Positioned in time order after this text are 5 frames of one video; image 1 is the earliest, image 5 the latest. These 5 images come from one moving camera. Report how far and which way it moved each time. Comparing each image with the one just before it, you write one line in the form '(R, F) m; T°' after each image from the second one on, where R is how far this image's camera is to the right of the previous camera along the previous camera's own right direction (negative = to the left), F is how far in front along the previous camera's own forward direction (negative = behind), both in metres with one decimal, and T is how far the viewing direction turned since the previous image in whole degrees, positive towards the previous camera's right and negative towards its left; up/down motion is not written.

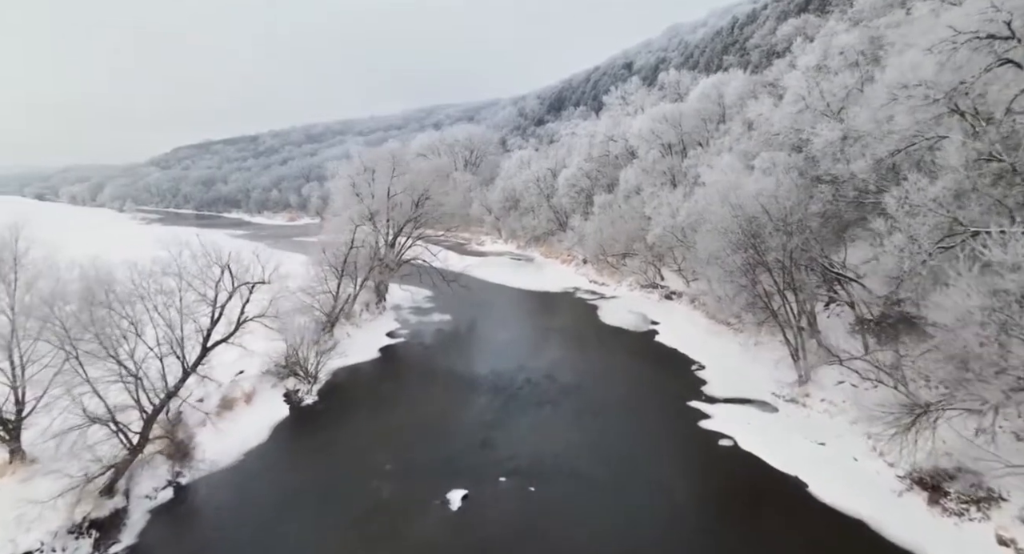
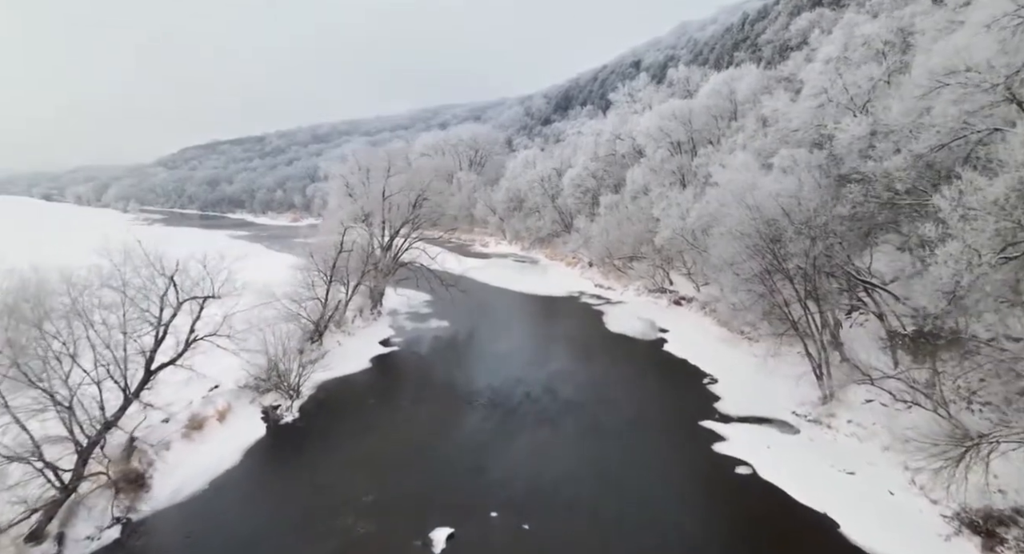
(+0.3, +1.4) m; -1°
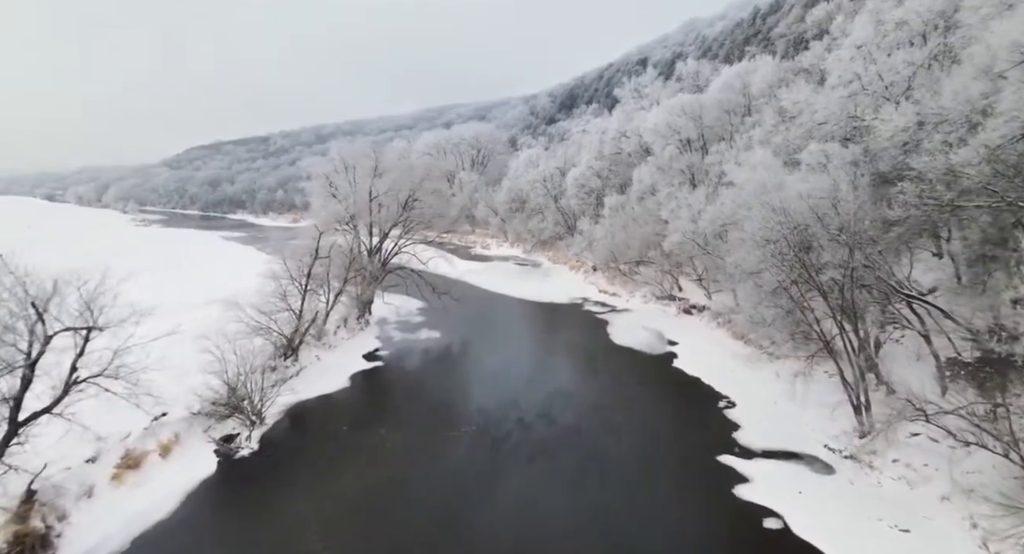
(+0.4, +2.2) m; -1°
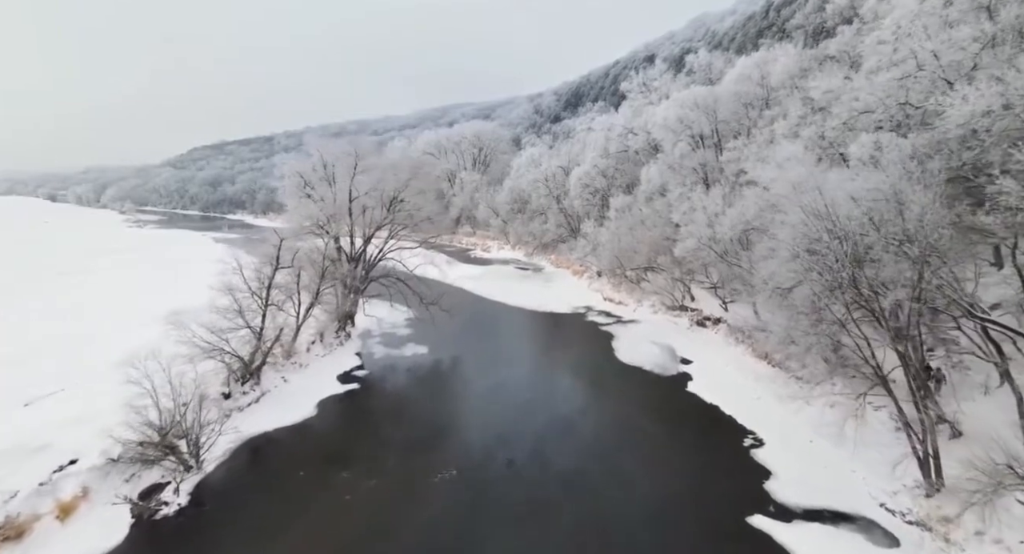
(+0.5, +2.7) m; -1°
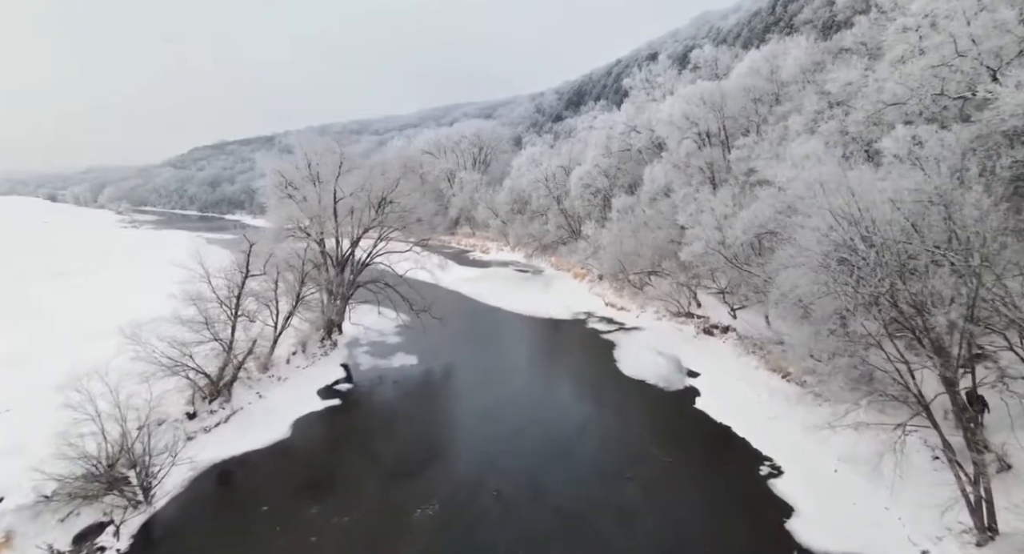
(+0.3, +1.5) m; 0°
